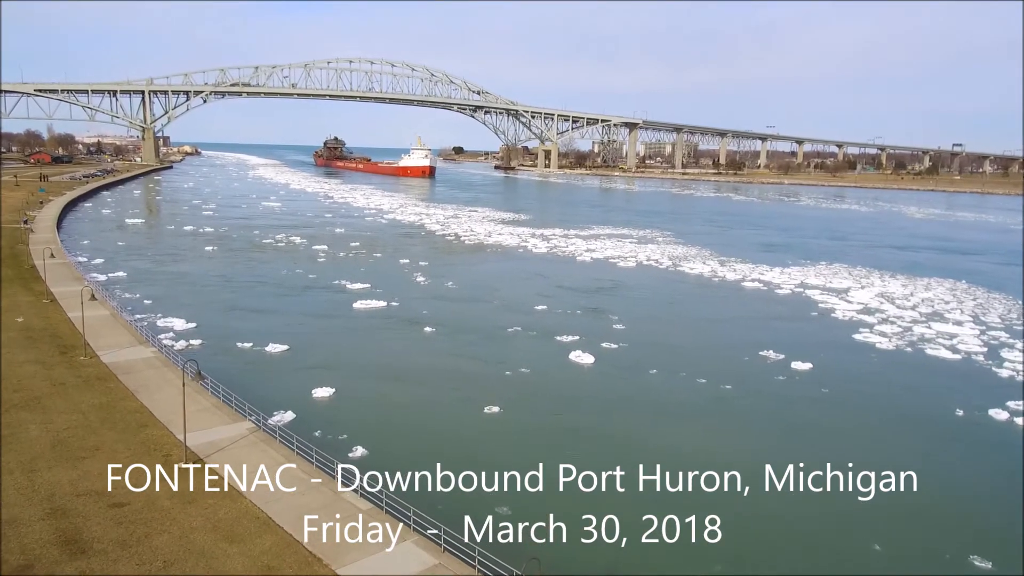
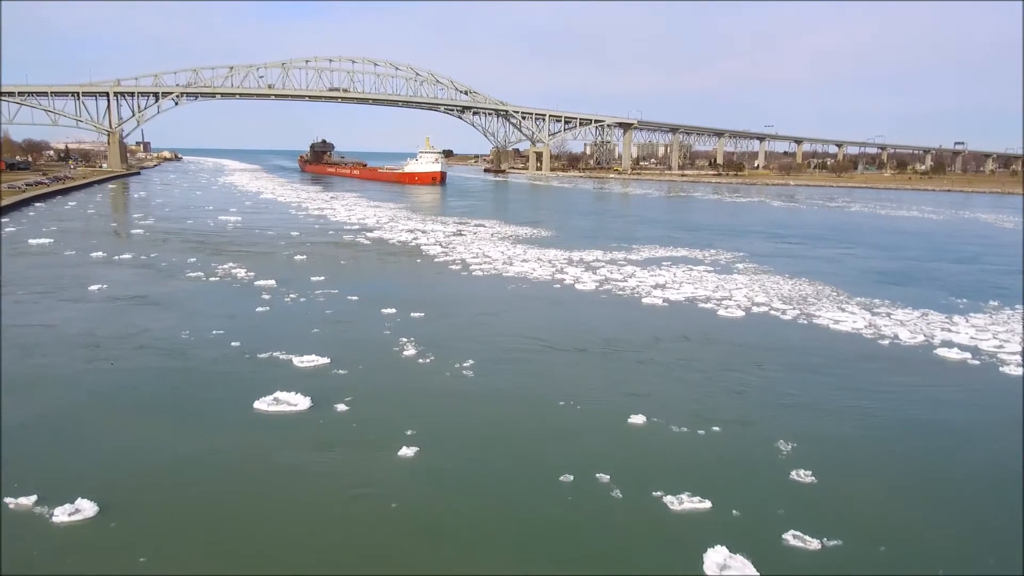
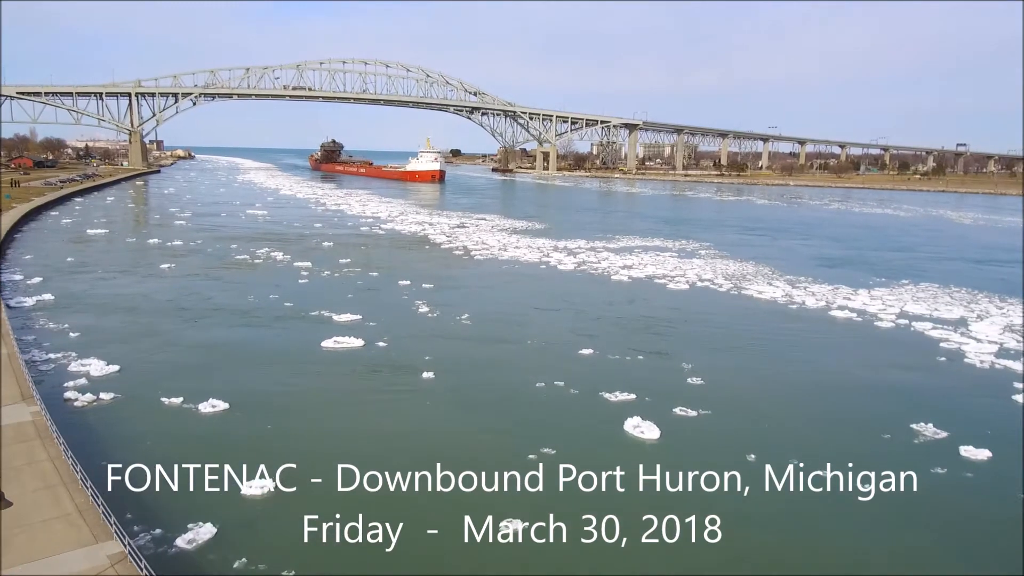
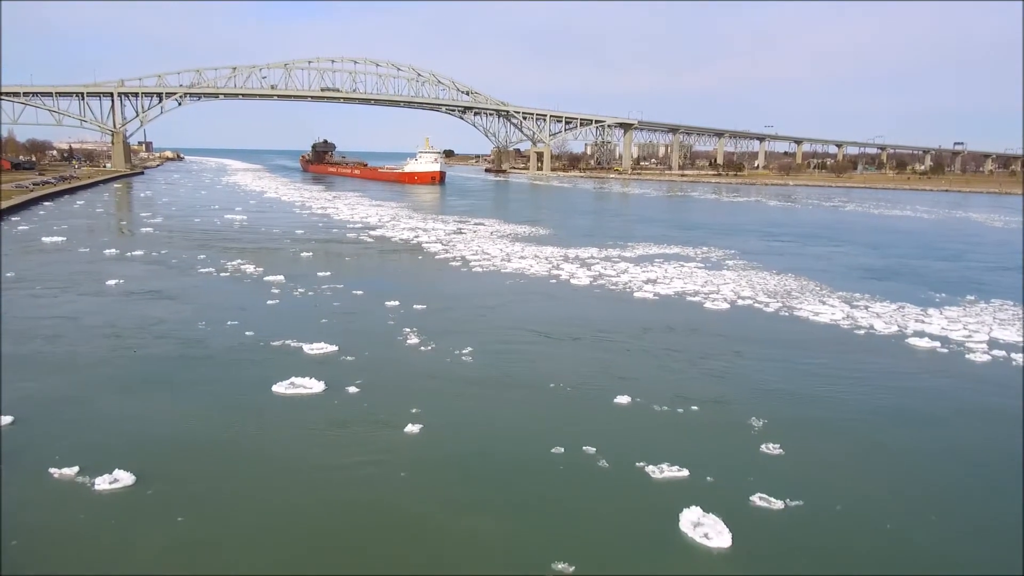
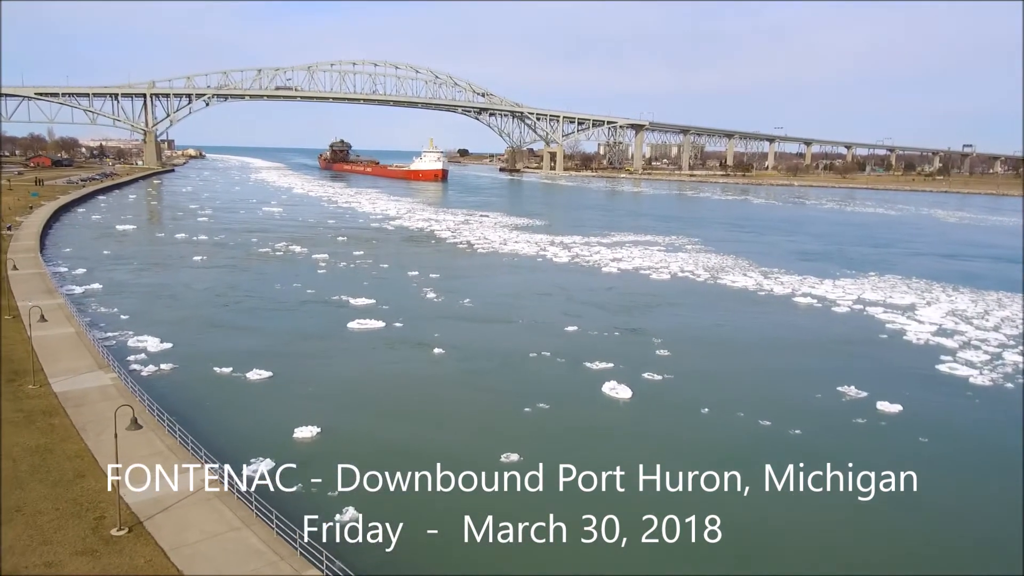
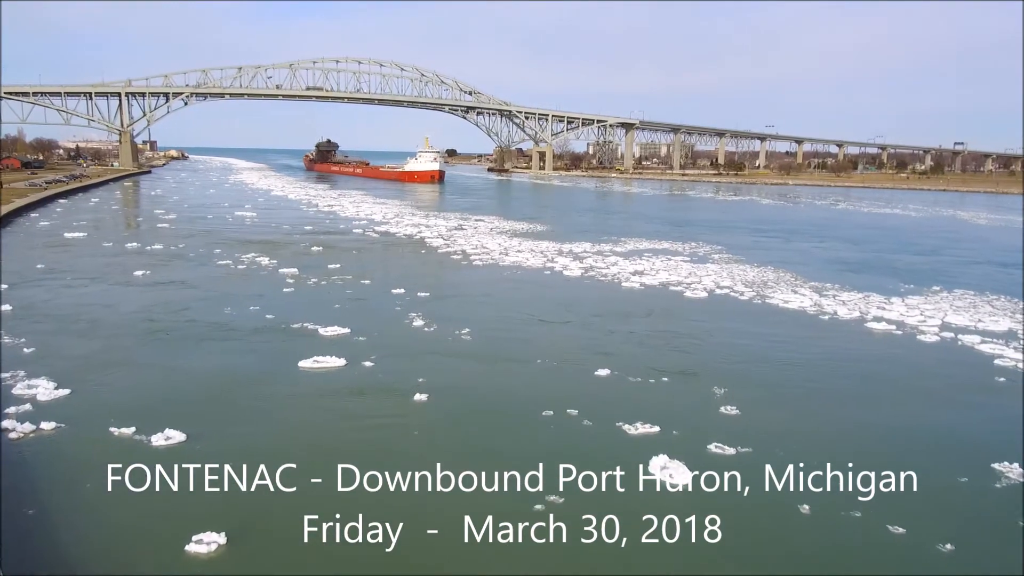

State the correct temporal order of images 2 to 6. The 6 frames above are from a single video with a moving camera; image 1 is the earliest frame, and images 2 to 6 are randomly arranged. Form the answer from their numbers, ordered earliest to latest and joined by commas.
5, 3, 6, 4, 2
